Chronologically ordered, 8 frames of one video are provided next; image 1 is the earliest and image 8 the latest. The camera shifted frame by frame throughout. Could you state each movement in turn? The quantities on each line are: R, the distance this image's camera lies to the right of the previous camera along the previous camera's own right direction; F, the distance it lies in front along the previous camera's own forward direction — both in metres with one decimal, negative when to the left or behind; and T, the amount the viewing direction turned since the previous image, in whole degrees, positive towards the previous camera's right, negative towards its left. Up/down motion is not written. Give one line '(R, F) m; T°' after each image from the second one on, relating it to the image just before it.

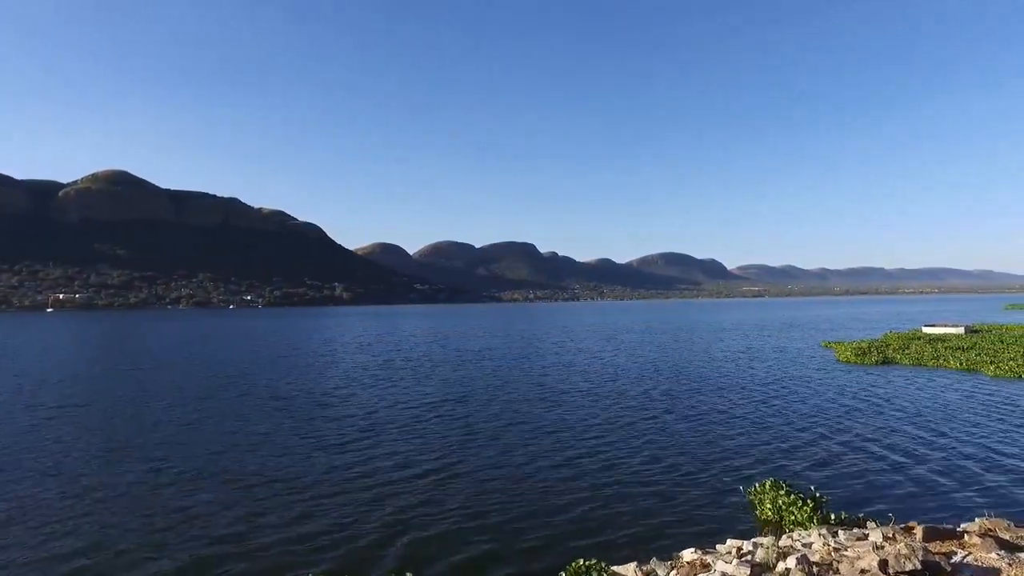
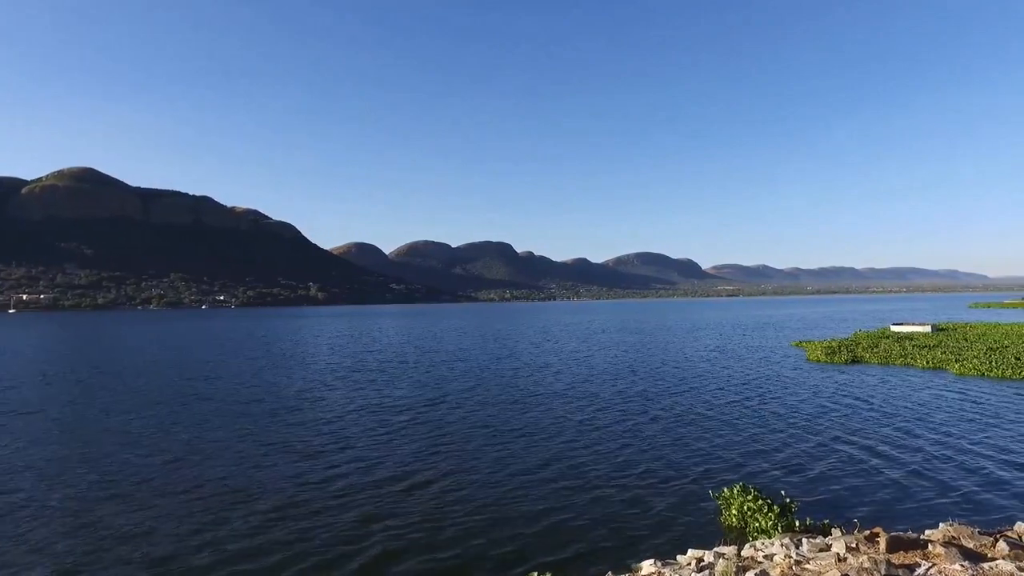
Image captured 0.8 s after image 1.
(+0.9, +1.0) m; +2°
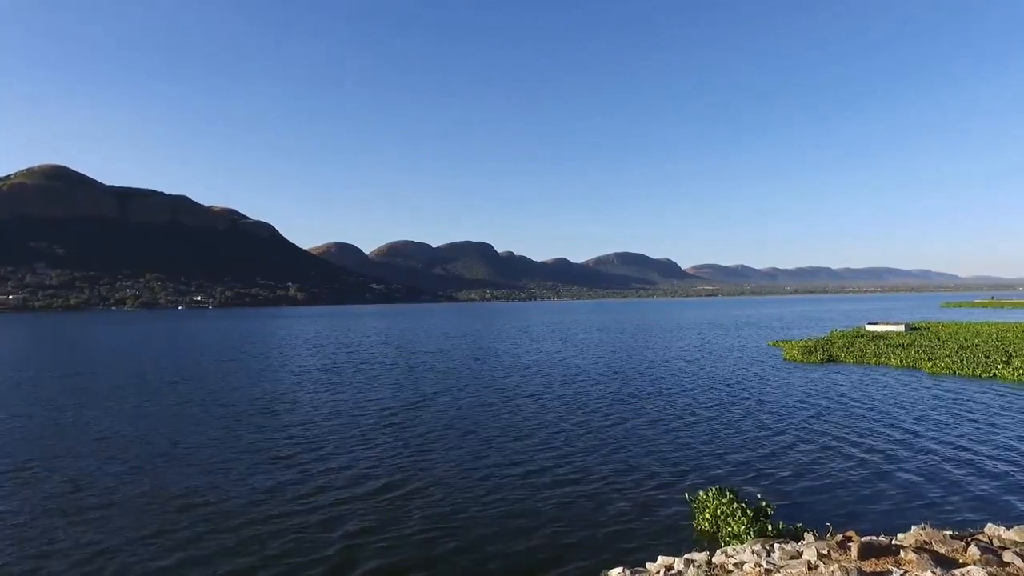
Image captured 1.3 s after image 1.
(+0.6, +0.8) m; +2°
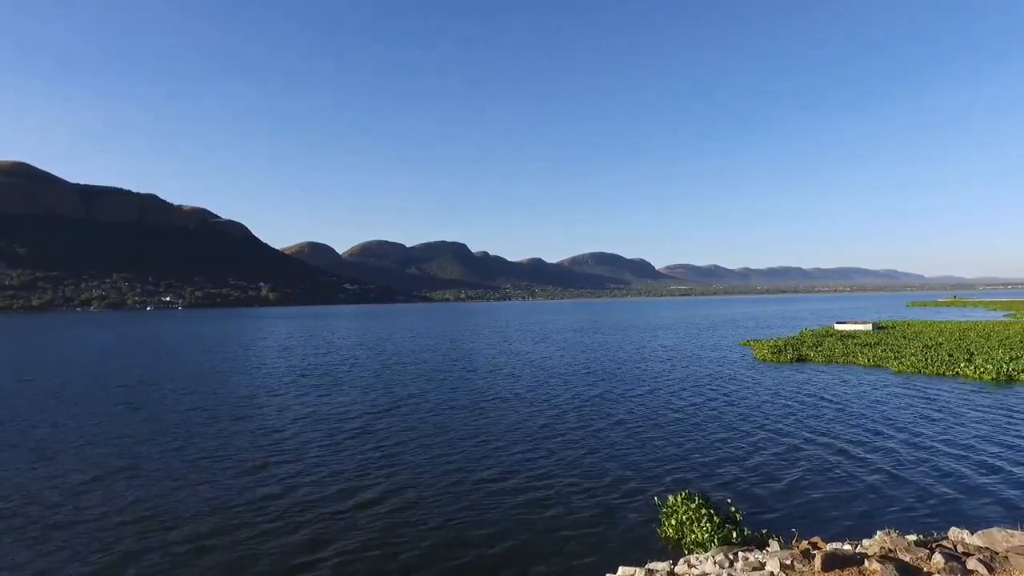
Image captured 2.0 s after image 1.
(+0.8, +1.0) m; +2°
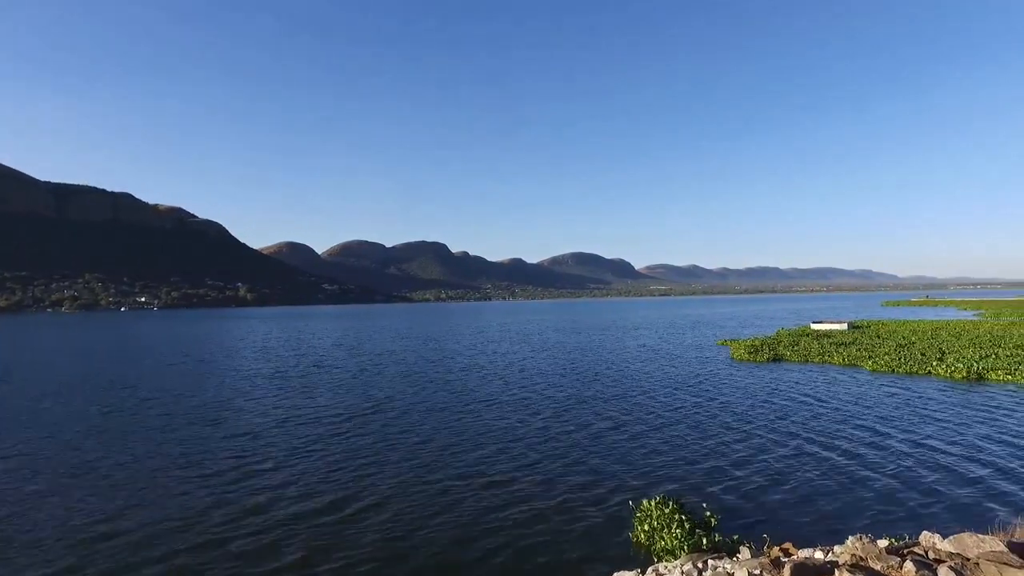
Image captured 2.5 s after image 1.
(+0.6, +0.7) m; +2°
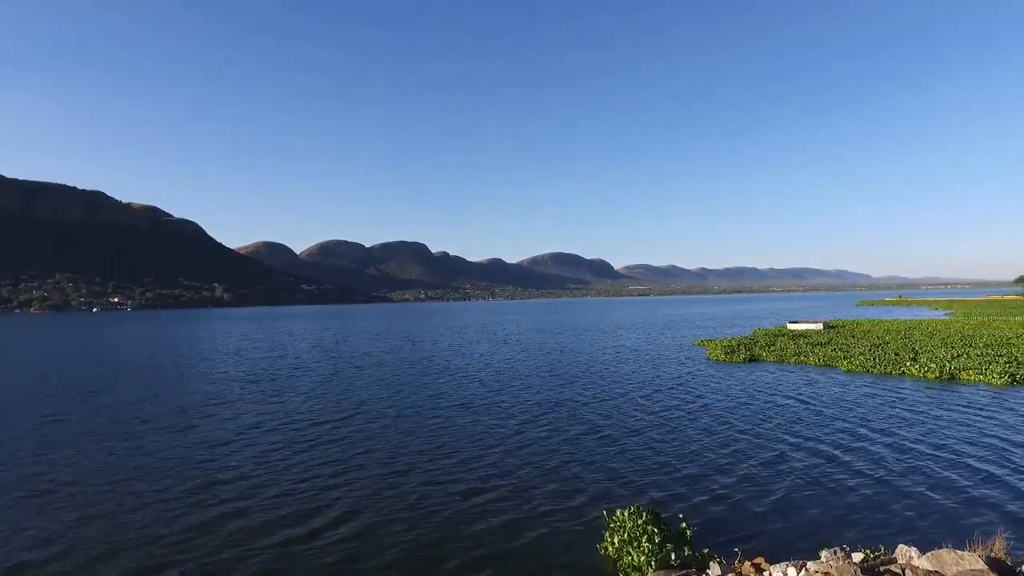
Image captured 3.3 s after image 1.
(+0.7, +1.0) m; +2°
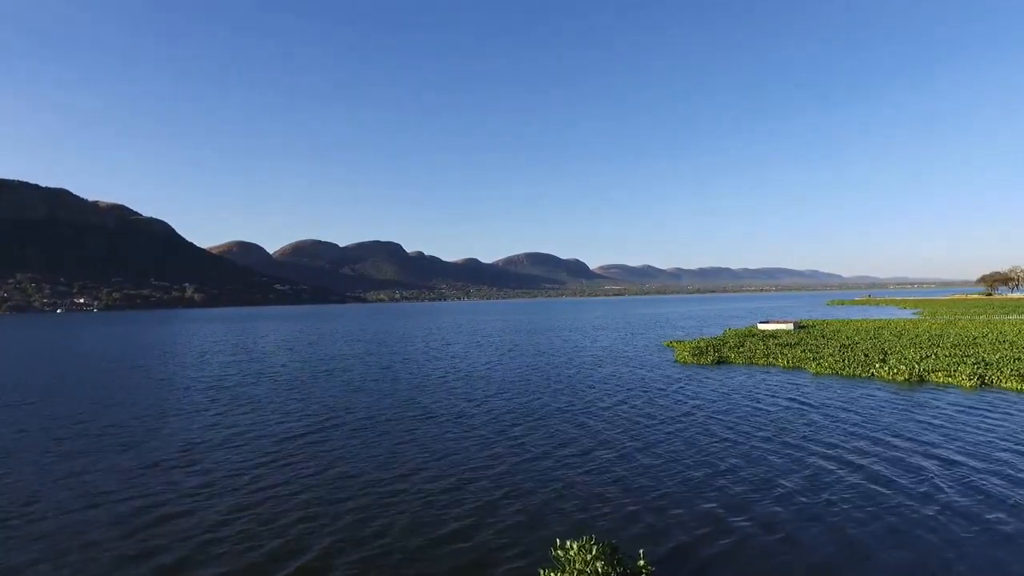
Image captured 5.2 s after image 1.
(+0.9, +1.1) m; +2°
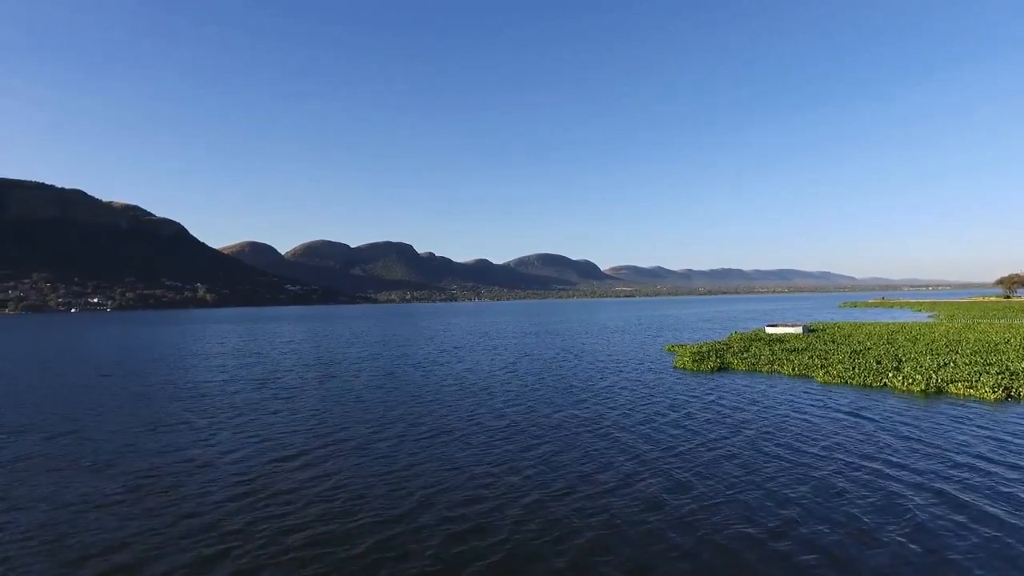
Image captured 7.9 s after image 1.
(-0.6, -0.2) m; -1°
